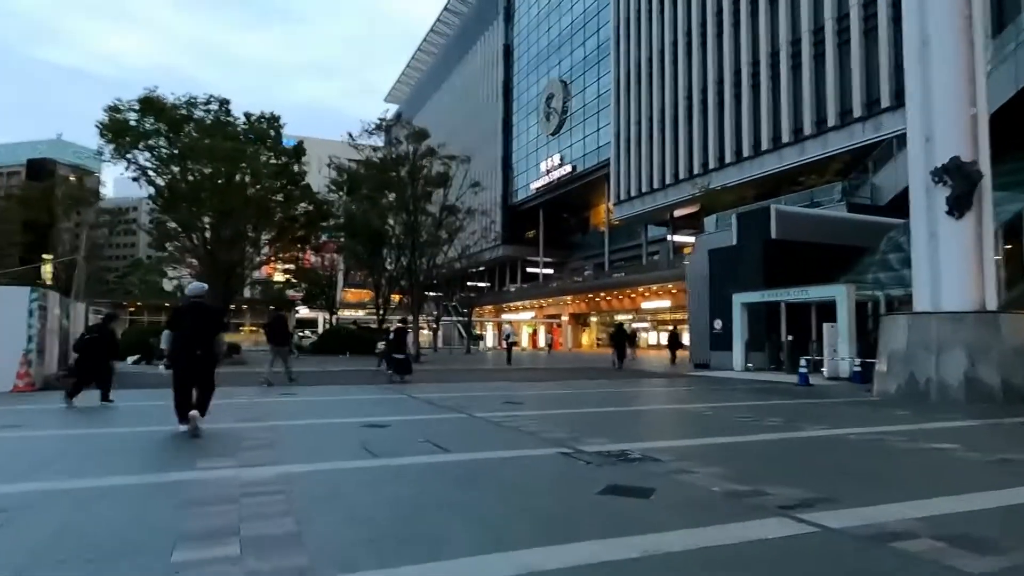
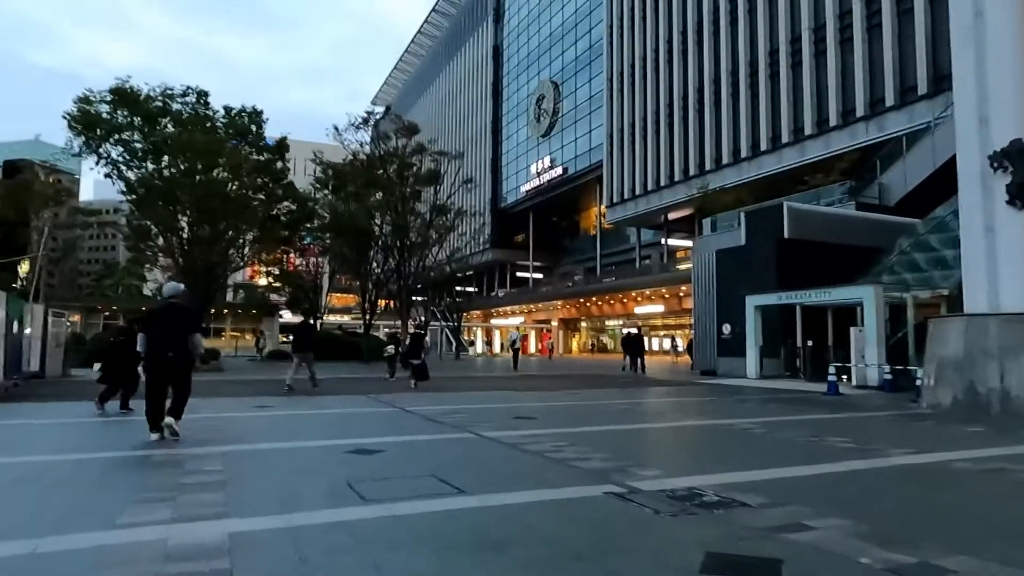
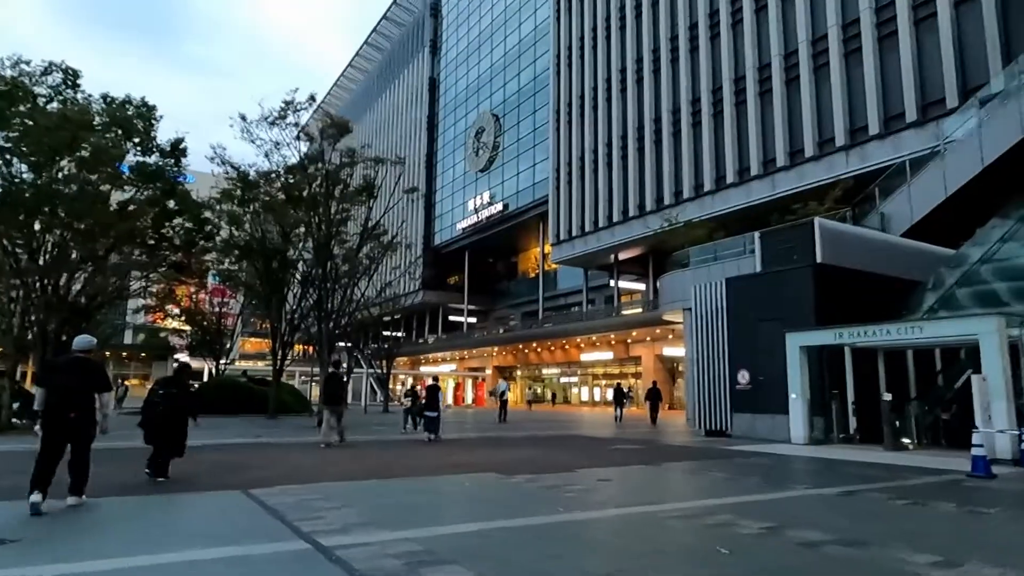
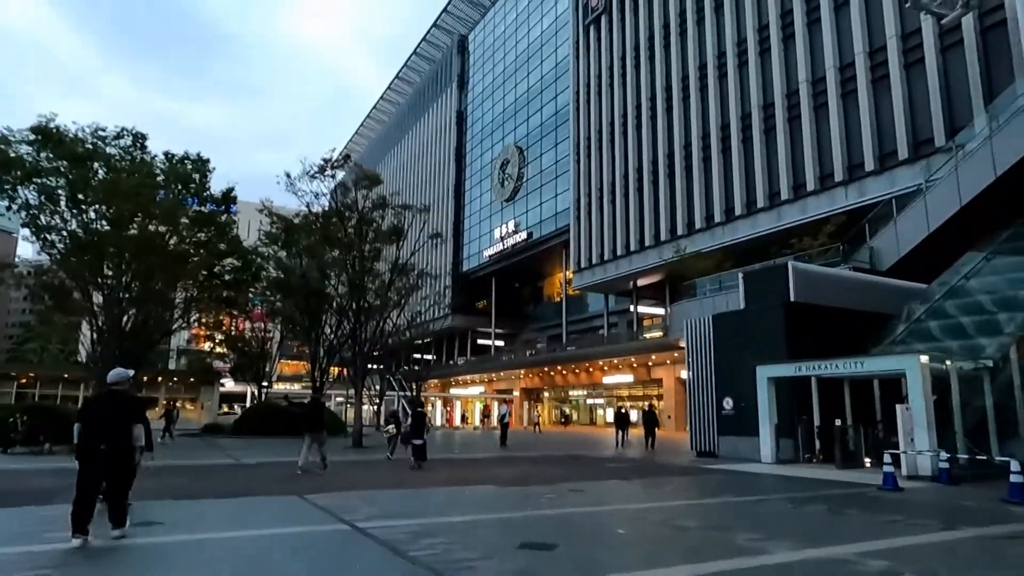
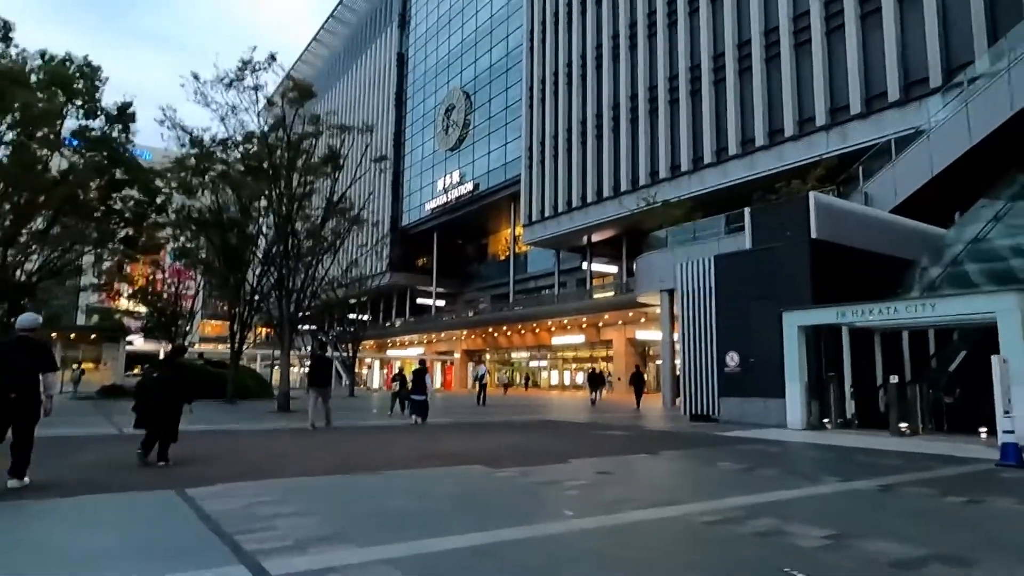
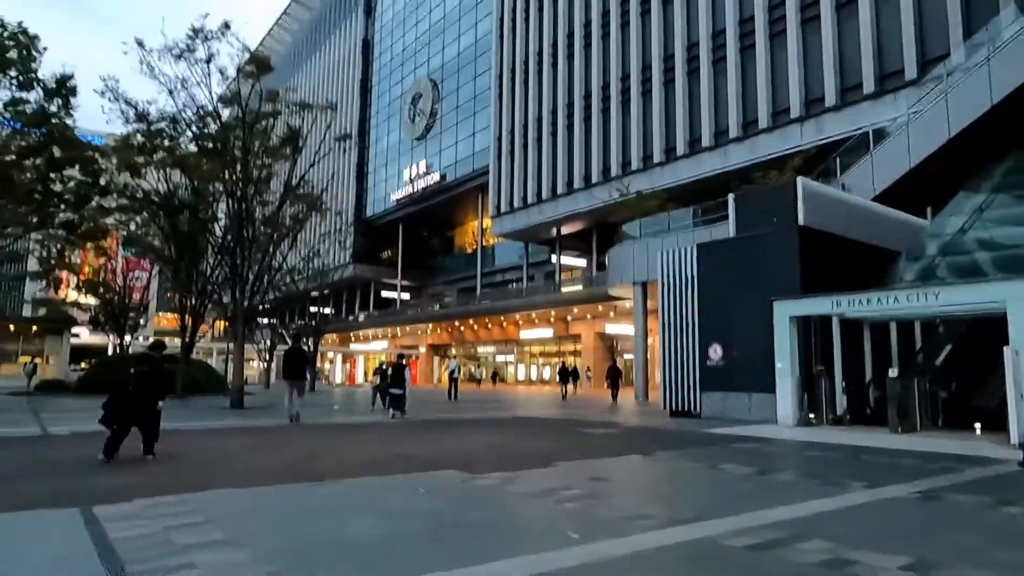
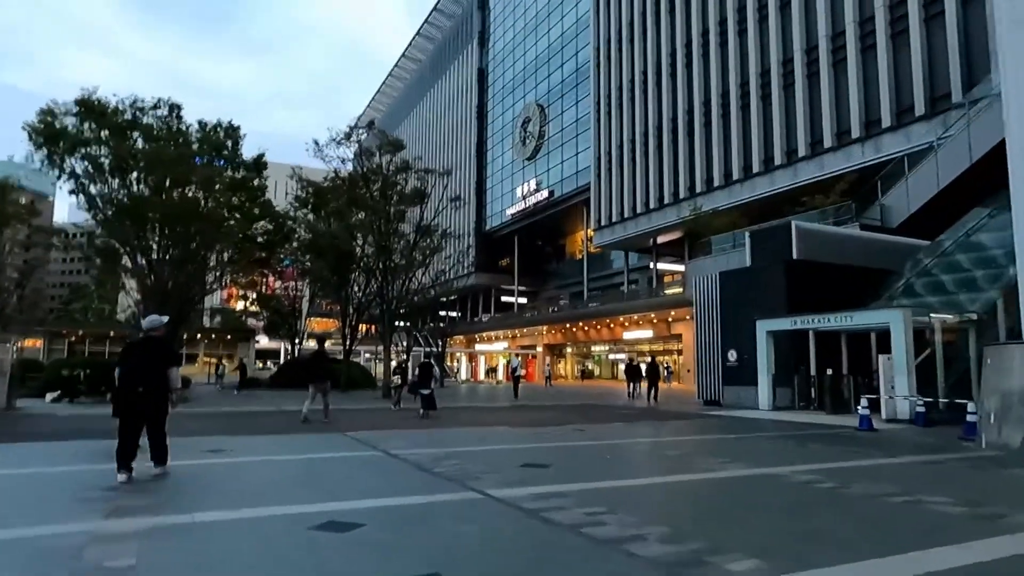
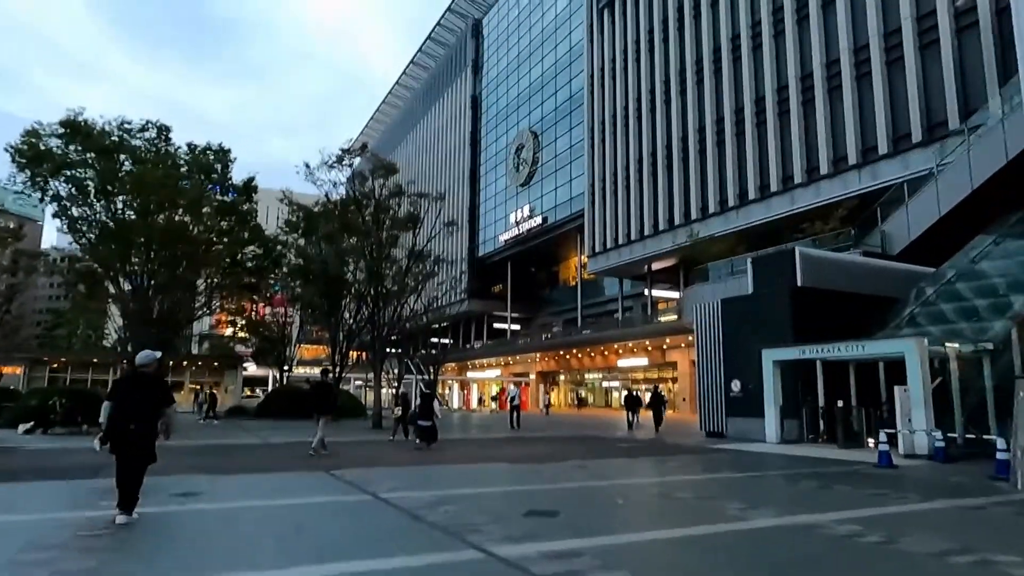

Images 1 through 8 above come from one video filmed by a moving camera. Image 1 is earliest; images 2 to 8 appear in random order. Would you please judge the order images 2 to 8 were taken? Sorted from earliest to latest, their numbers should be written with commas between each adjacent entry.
2, 7, 8, 4, 3, 5, 6
